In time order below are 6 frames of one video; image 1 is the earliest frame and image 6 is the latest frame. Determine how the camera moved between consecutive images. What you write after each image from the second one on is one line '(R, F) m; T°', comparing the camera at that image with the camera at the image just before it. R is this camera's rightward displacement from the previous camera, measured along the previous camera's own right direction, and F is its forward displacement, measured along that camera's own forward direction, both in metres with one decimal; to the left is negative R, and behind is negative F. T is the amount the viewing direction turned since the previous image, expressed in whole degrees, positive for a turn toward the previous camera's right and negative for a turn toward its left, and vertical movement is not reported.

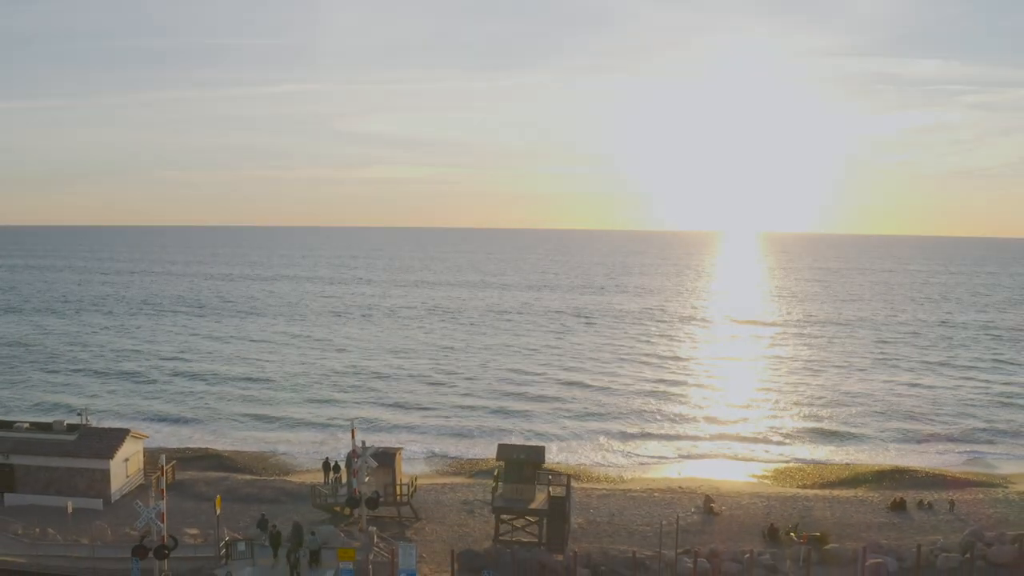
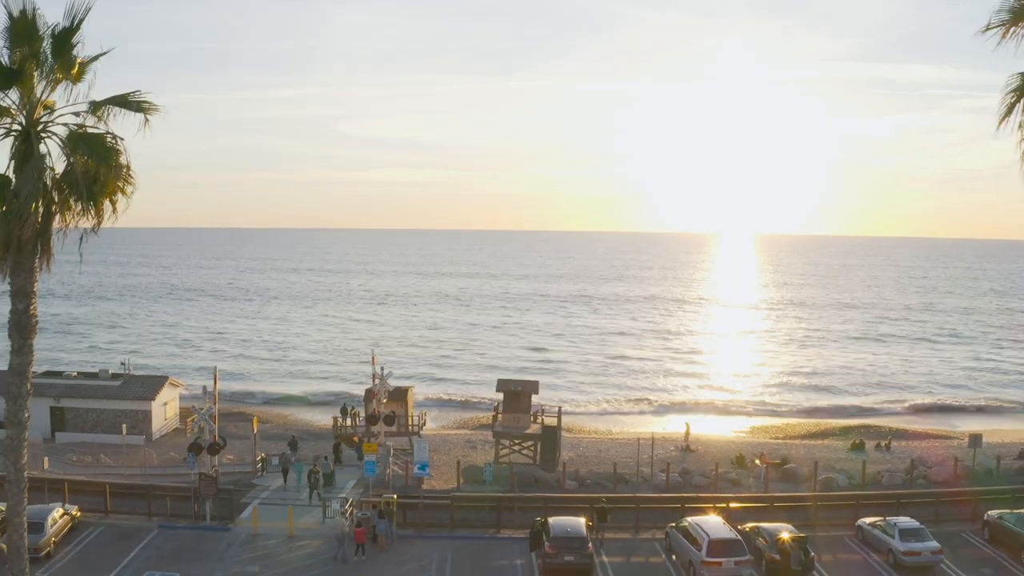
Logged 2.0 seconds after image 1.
(+0.2, -3.9) m; 0°
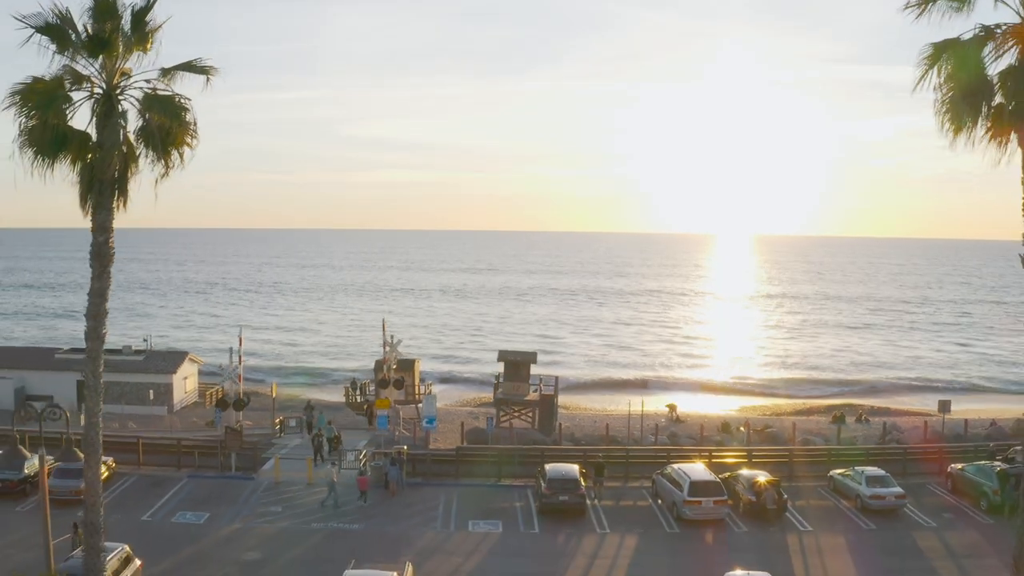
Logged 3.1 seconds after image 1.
(0.0, -2.2) m; 0°
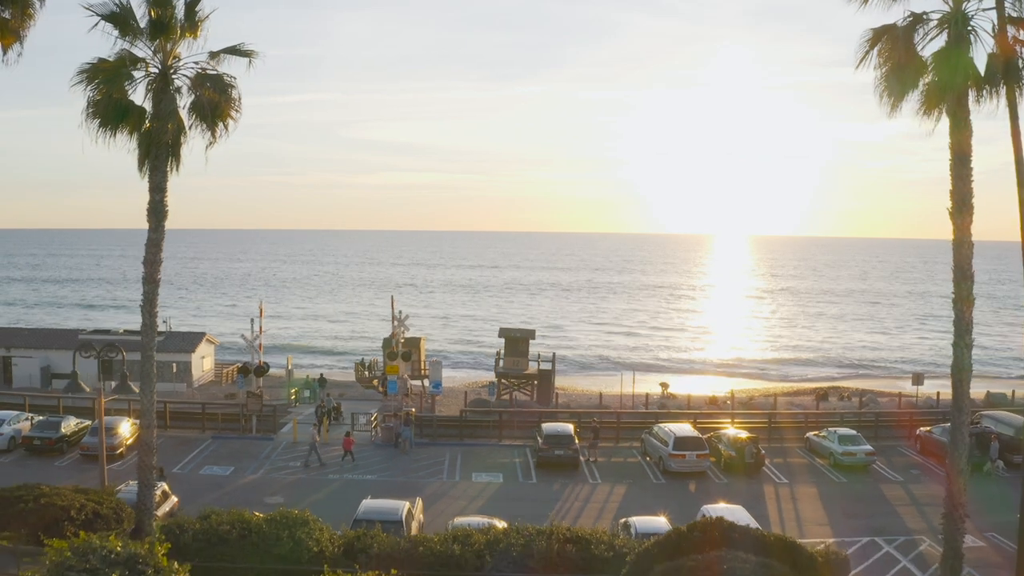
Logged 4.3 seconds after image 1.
(0.0, -2.2) m; 0°
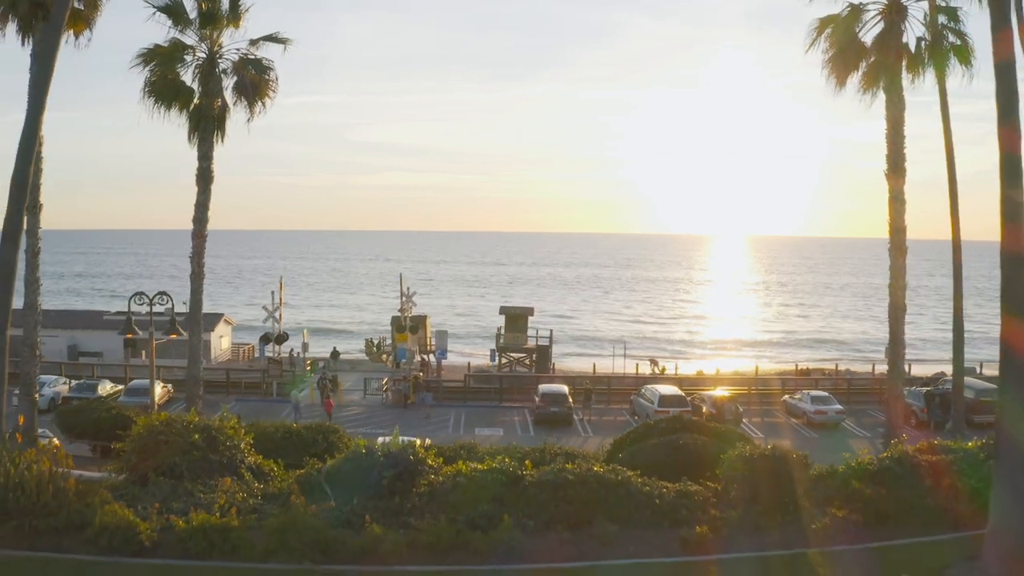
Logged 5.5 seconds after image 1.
(+0.1, -2.5) m; 0°
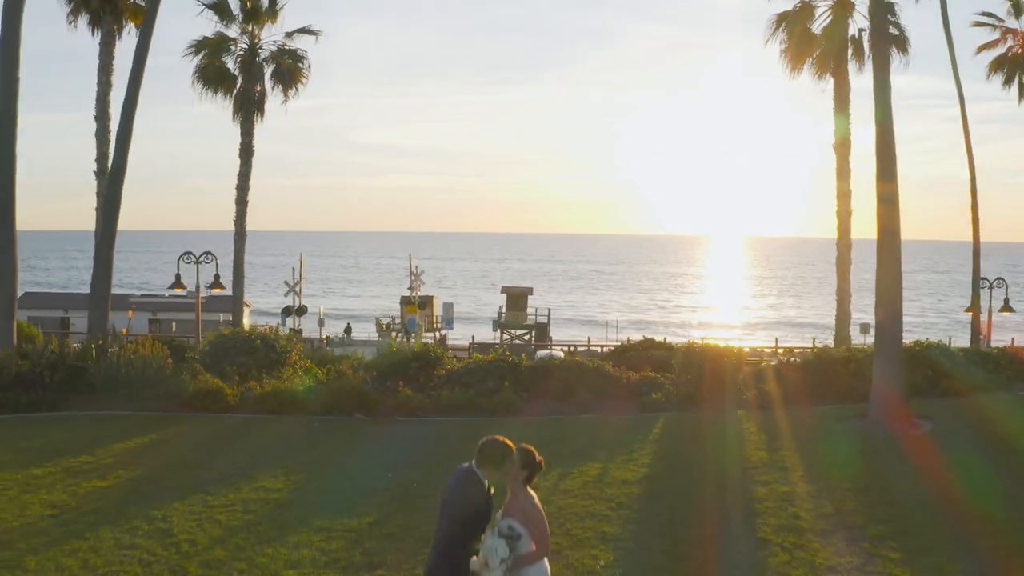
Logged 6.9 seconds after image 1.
(0.0, -2.9) m; 0°
